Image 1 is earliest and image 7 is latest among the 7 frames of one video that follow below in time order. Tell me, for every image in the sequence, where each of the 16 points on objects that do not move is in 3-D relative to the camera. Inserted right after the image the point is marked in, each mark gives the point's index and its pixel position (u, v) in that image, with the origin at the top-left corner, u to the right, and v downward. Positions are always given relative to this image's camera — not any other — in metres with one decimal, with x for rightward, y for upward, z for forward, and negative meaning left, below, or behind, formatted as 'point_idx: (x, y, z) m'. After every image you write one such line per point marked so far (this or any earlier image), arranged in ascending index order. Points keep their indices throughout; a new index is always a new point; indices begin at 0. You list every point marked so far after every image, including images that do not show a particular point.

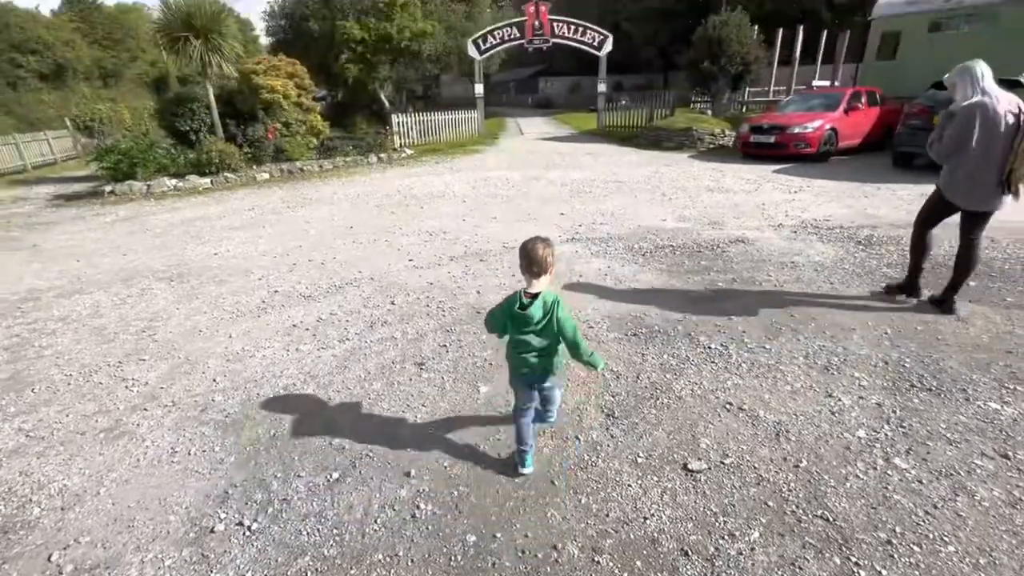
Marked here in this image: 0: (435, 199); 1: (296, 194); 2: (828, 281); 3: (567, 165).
0: (-1.5, +1.7, +9.5) m
1: (-4.8, +2.1, +10.6) m
2: (+3.3, +0.1, +5.0) m
3: (+1.5, +3.3, +12.8) m
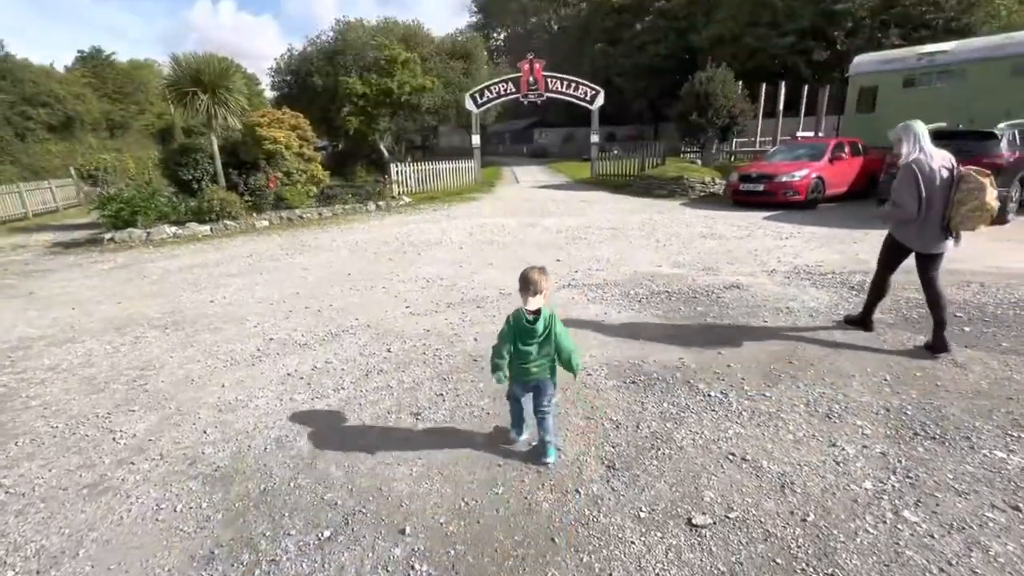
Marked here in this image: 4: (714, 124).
0: (-1.6, +0.8, +9.6) m
1: (-4.8, +1.1, +10.7) m
2: (+3.2, -0.4, +5.0) m
3: (+1.4, +2.1, +13.0) m
4: (+7.3, +5.9, +17.3) m
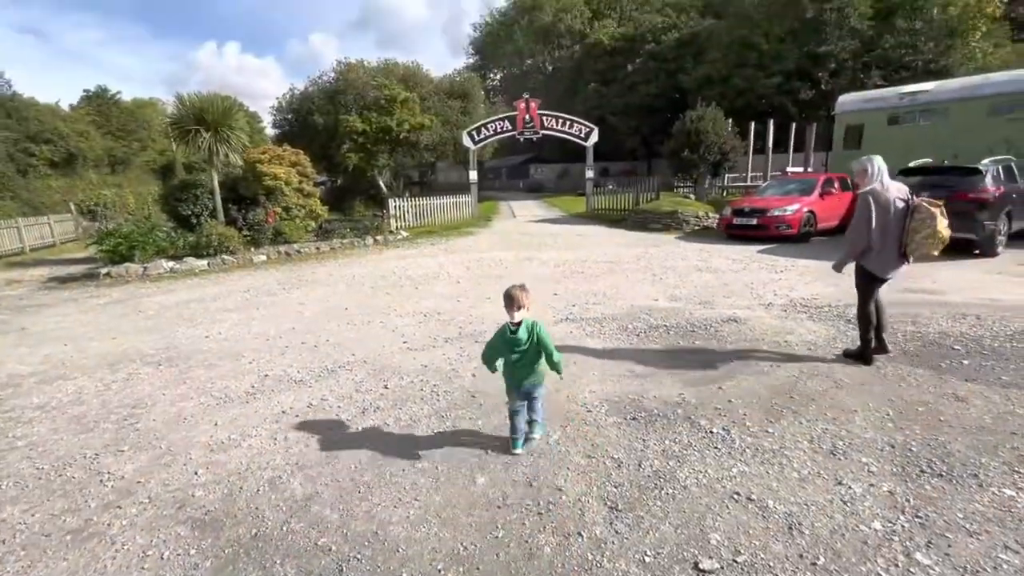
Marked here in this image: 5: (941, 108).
0: (-1.6, +0.2, +9.6) m
1: (-4.9, +0.3, +10.7) m
2: (+3.2, -0.7, +5.0) m
3: (+1.3, +1.2, +13.2) m
4: (+7.2, +4.7, +17.8) m
5: (+13.1, +5.5, +14.7) m
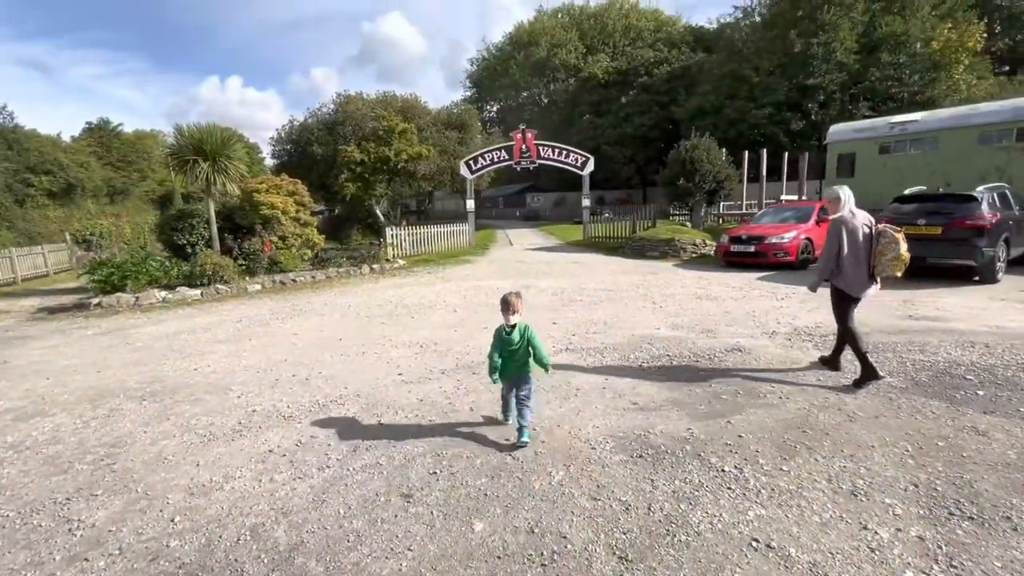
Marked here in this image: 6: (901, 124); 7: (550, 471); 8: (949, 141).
0: (-1.7, -0.4, +9.5) m
1: (-4.9, -0.4, +10.5) m
2: (+3.2, -1.0, +4.8) m
3: (+1.2, +0.4, +13.1) m
4: (+7.0, +3.7, +17.9) m
5: (+13.0, +4.7, +14.9) m
6: (+12.5, +5.3, +15.5) m
7: (+0.3, -1.3, +3.5) m
8: (+13.2, +4.4, +14.6) m
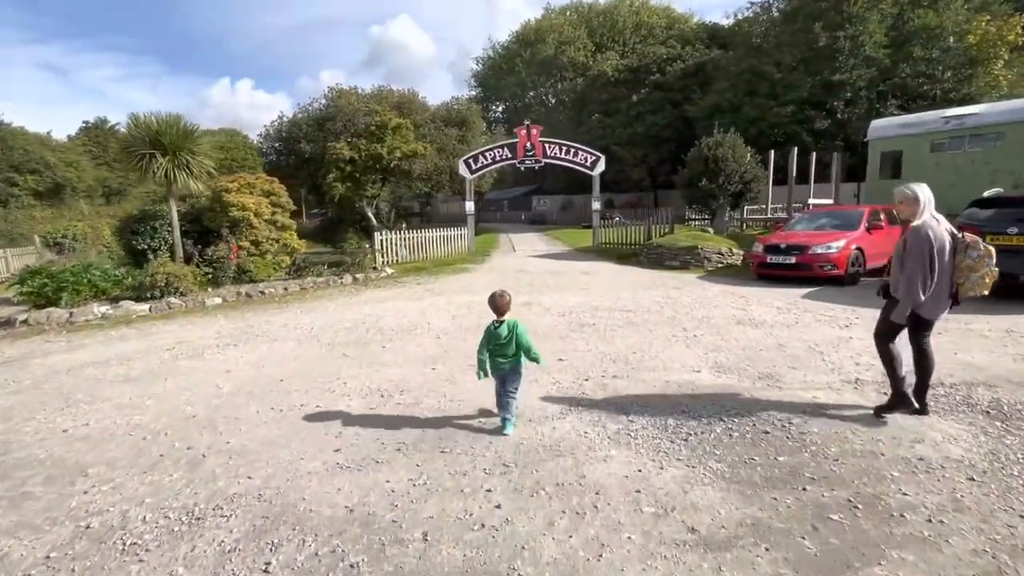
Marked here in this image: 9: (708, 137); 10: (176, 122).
0: (-1.7, -0.7, +7.7) m
1: (-5.0, -0.7, +8.8) m
2: (+3.1, -1.4, +3.0) m
3: (+1.2, 0.0, +11.3) m
4: (+7.1, +3.2, +16.1) m
5: (+13.0, +4.2, +13.0) m
6: (+12.6, +4.8, +13.6) m
7: (+0.1, -1.6, +1.7) m
8: (+13.3, +4.0, +12.7) m
9: (+6.7, +5.2, +16.5) m
10: (-8.5, +4.2, +12.4) m
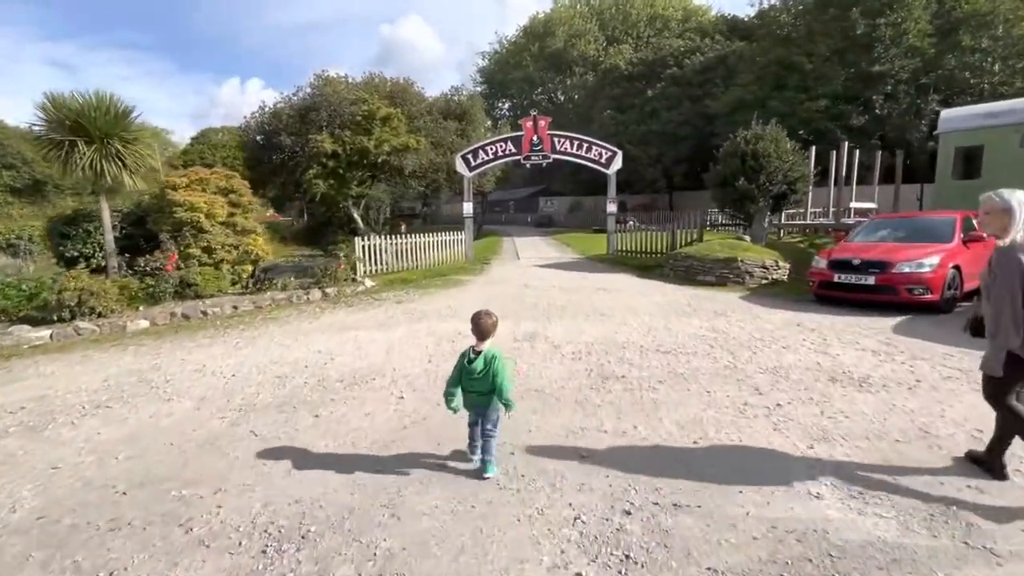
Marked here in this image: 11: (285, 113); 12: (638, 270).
0: (-1.8, -1.2, +5.5) m
1: (-5.0, -1.0, +6.6) m
2: (+3.0, -1.8, +0.7) m
3: (+1.2, -0.4, +9.0) m
4: (+7.2, +2.7, +13.7) m
5: (+13.1, +3.6, +10.6) m
6: (+12.7, +4.2, +11.2) m
7: (0.0, -2.0, -0.6) m
8: (+13.3, +3.4, +10.2) m
9: (+6.8, +4.7, +14.2) m
10: (-8.4, +3.9, +10.2) m
11: (-9.3, +7.2, +20.2) m
12: (+3.6, +0.5, +13.8) m
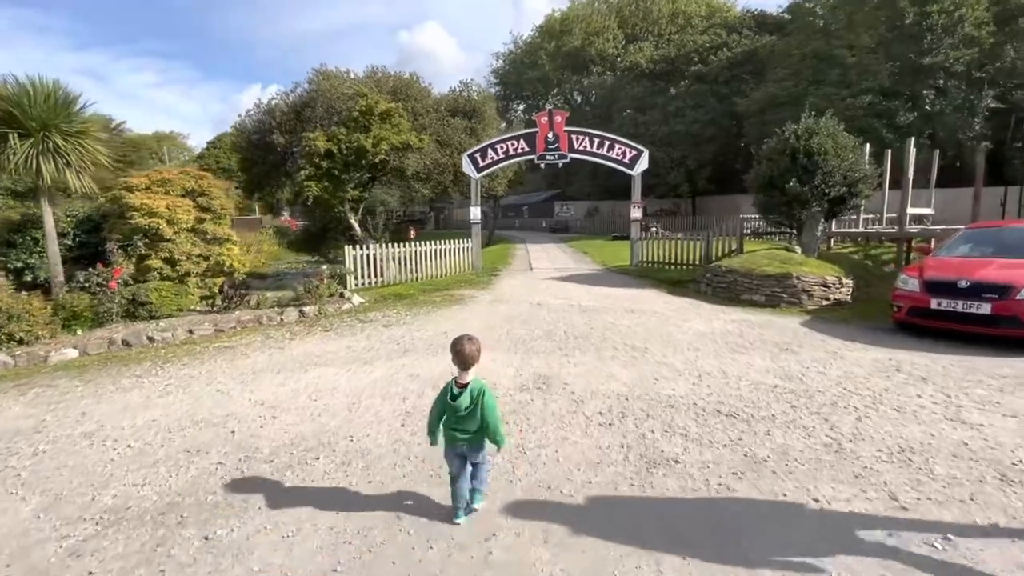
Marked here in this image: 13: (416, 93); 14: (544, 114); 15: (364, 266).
0: (-1.8, -1.5, +3.7) m
1: (-5.0, -1.4, +5.0) m
2: (+2.9, -2.1, -1.2) m
3: (+1.3, -0.8, +7.2) m
4: (+7.5, +2.2, +11.7) m
5: (+13.3, +3.2, +8.5) m
6: (+12.9, +3.8, +9.1) m
7: (-0.2, -2.3, -2.4) m
8: (+13.5, +2.9, +8.1) m
9: (+7.1, +4.2, +12.2) m
10: (-8.2, +3.5, +8.7) m
11: (-8.8, +6.8, +18.8) m
12: (+3.9, 0.0, +11.9) m
13: (-3.9, +8.0, +20.0) m
14: (+1.1, +5.7, +15.8) m
15: (-3.9, +0.6, +12.7) m
